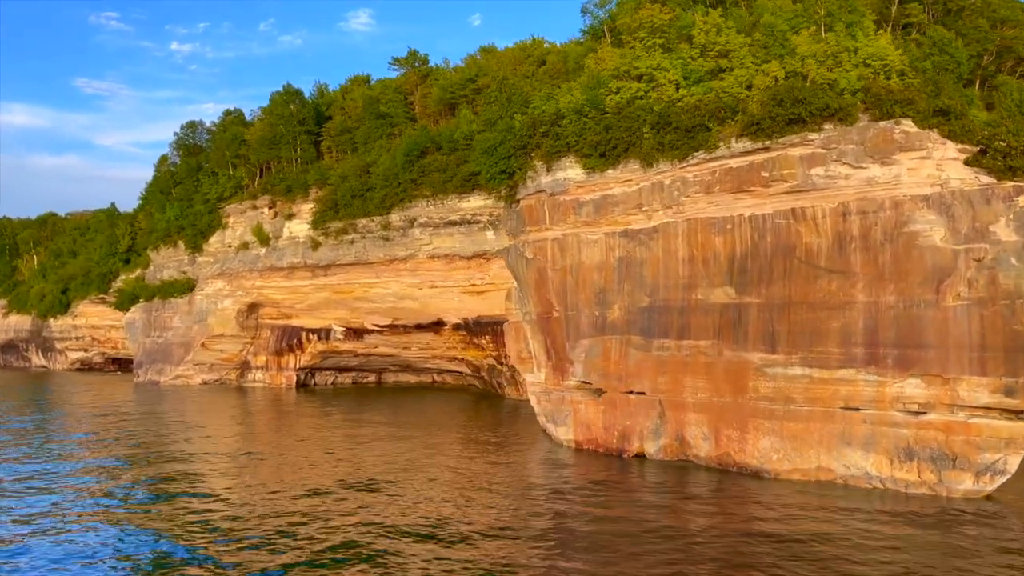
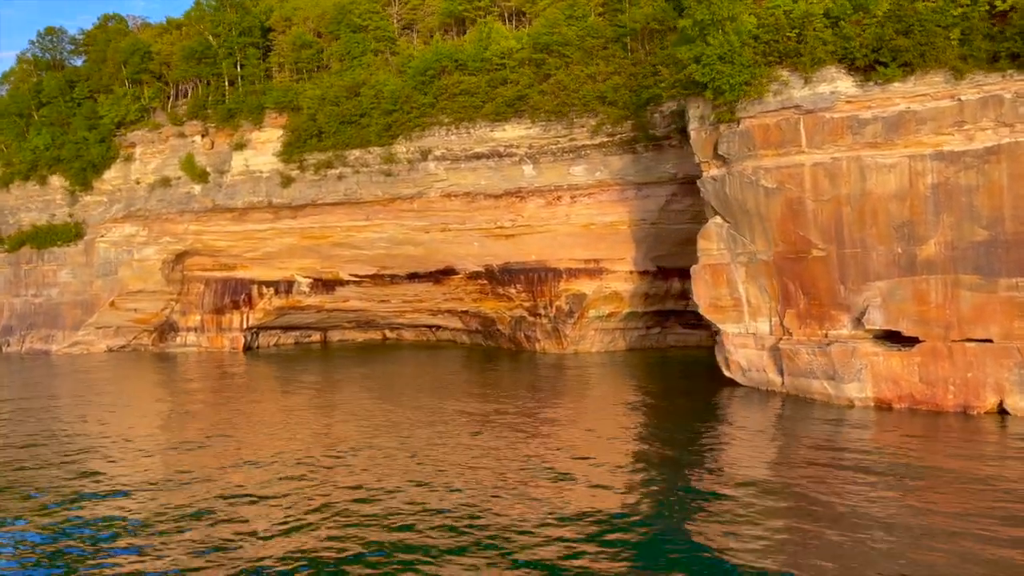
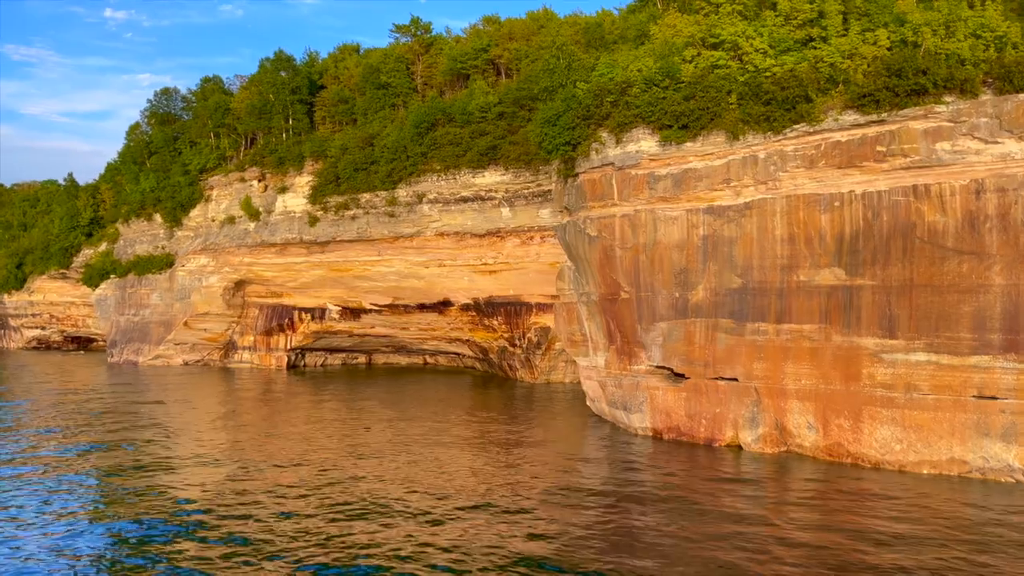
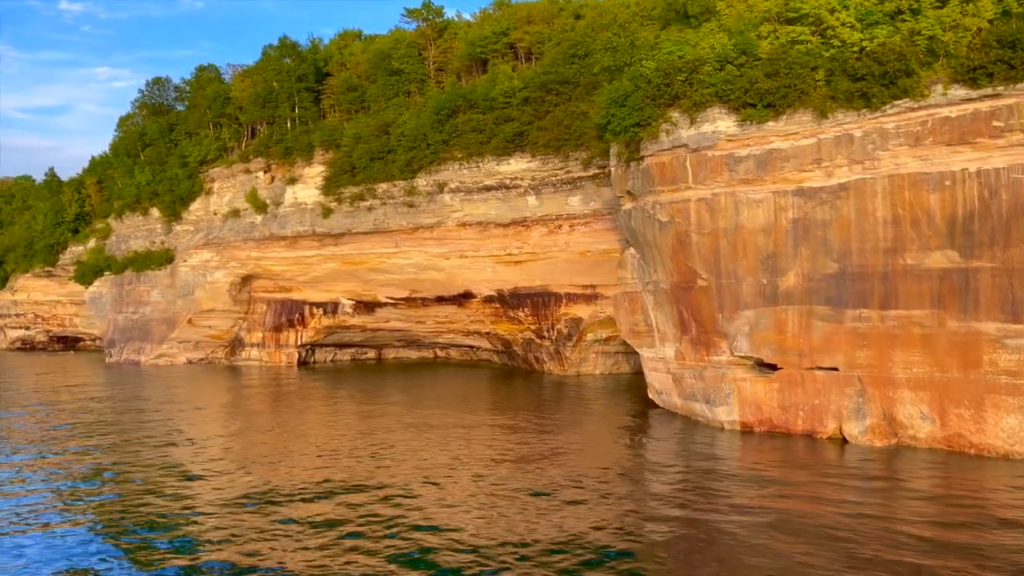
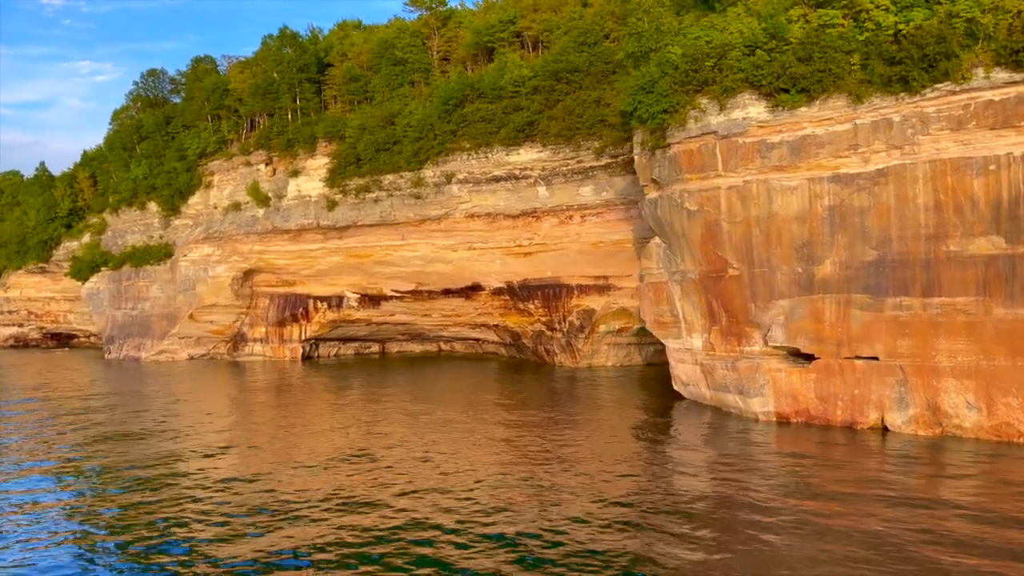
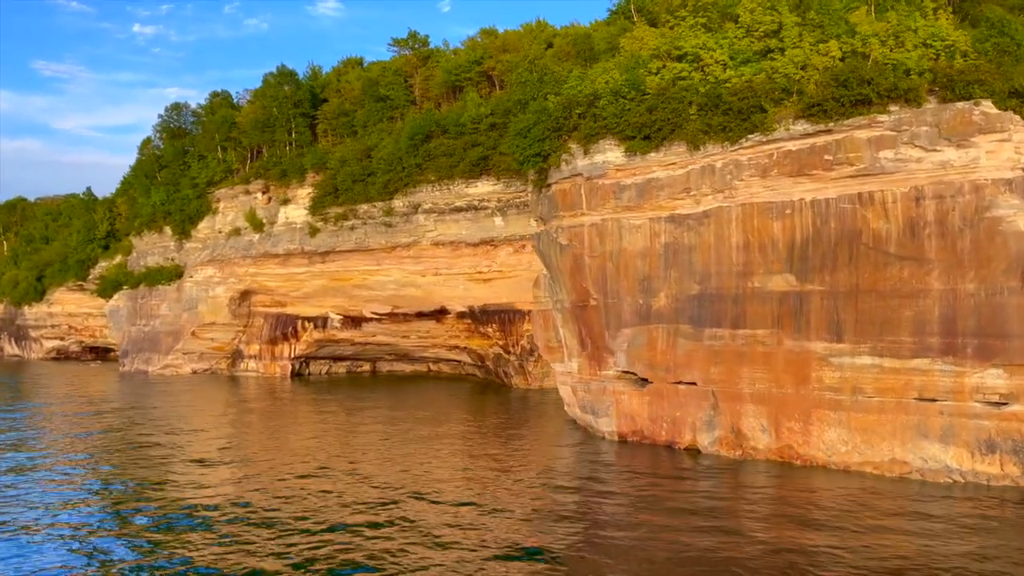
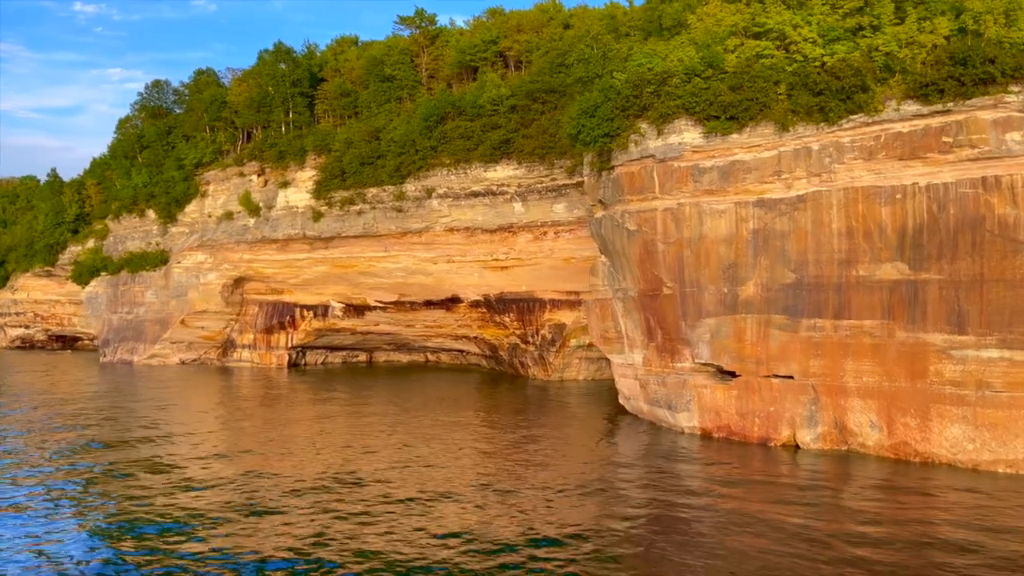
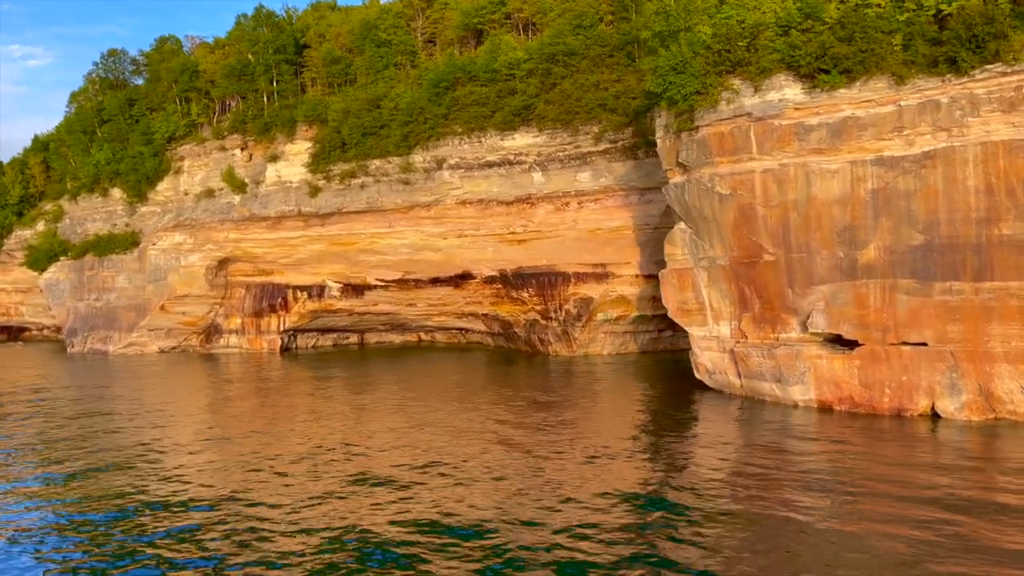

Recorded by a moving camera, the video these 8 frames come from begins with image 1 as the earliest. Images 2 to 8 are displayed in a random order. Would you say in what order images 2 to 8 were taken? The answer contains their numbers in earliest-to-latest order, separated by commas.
6, 3, 7, 4, 5, 8, 2
